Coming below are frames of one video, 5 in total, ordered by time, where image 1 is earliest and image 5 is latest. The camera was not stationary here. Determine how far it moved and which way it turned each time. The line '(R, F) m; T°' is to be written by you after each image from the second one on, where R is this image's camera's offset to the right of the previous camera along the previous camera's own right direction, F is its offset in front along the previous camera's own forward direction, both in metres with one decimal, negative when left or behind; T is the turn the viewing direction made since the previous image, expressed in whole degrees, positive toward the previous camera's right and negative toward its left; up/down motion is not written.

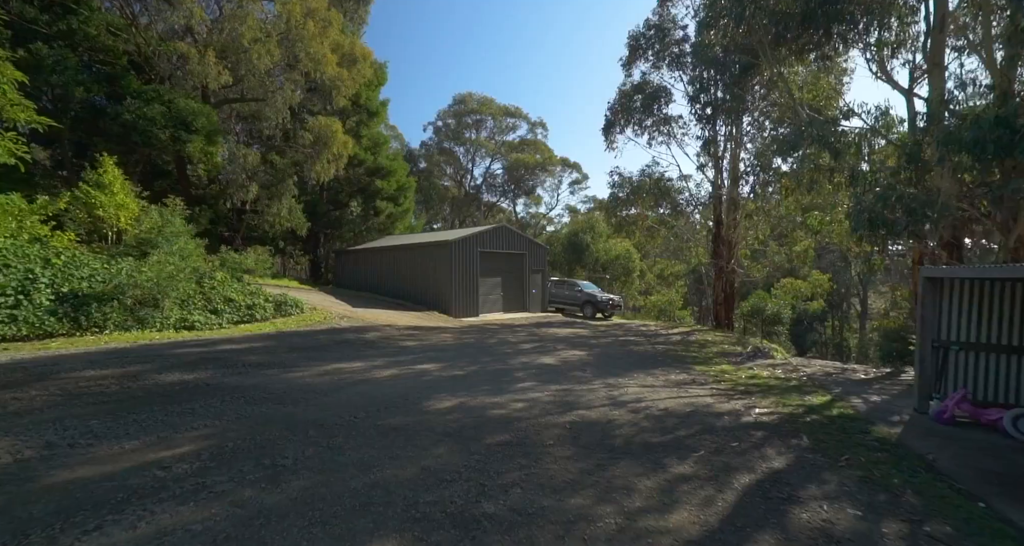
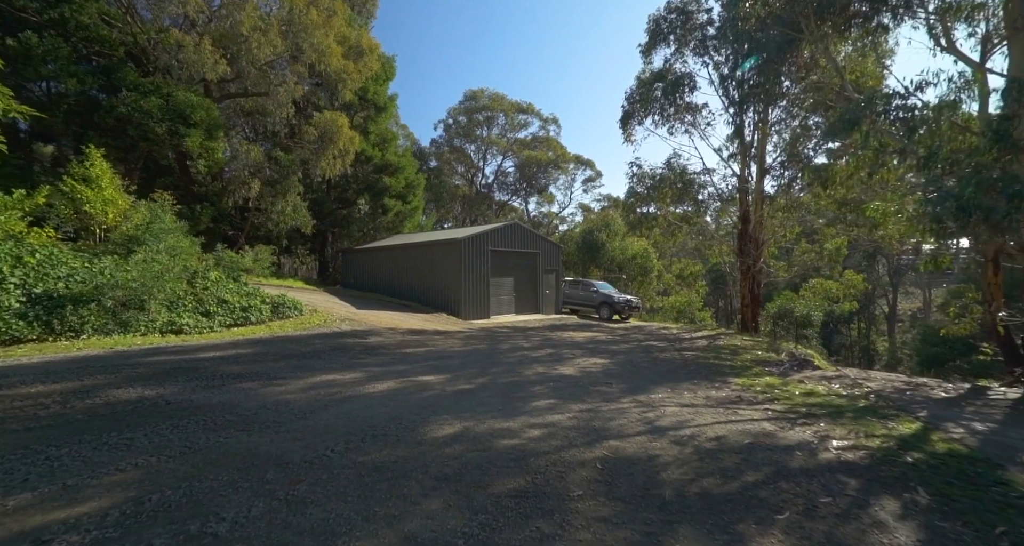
(0.0, +1.0) m; -1°
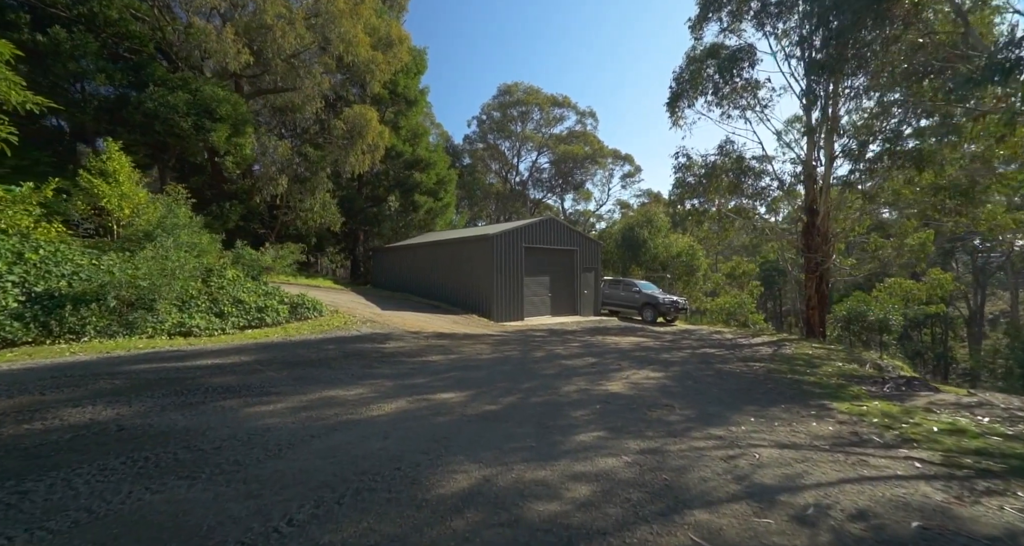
(0.0, +1.3) m; -4°
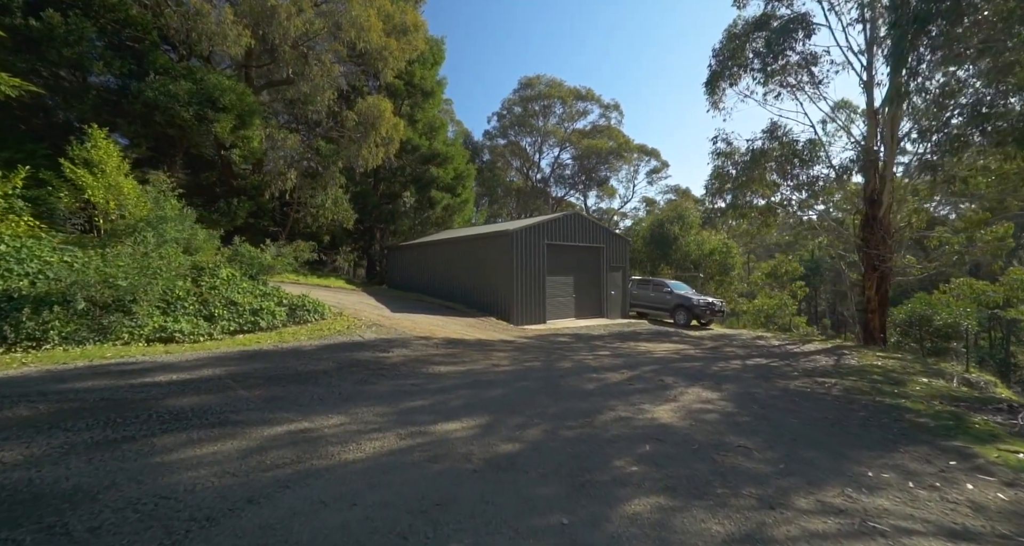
(0.0, +1.4) m; -3°
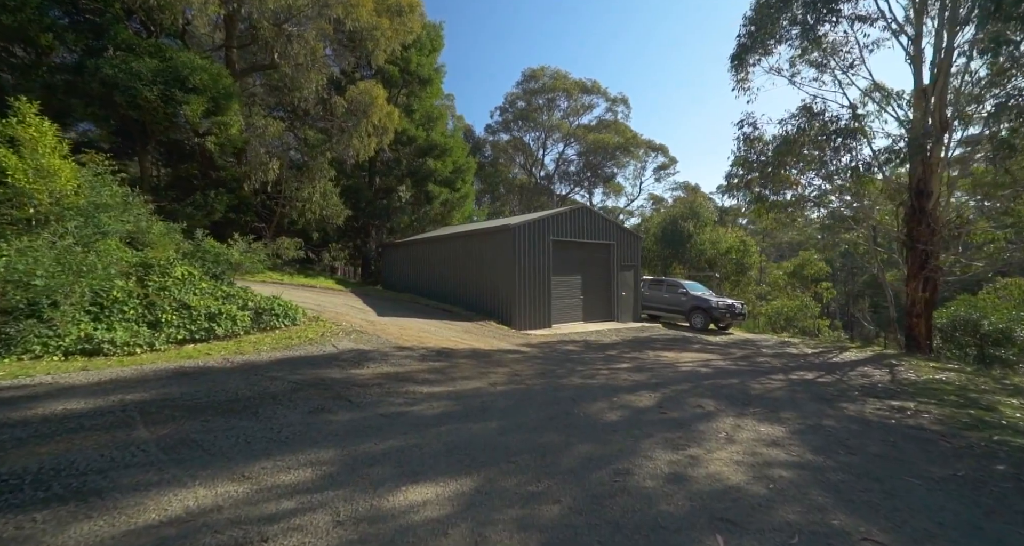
(0.0, +1.6) m; 0°
